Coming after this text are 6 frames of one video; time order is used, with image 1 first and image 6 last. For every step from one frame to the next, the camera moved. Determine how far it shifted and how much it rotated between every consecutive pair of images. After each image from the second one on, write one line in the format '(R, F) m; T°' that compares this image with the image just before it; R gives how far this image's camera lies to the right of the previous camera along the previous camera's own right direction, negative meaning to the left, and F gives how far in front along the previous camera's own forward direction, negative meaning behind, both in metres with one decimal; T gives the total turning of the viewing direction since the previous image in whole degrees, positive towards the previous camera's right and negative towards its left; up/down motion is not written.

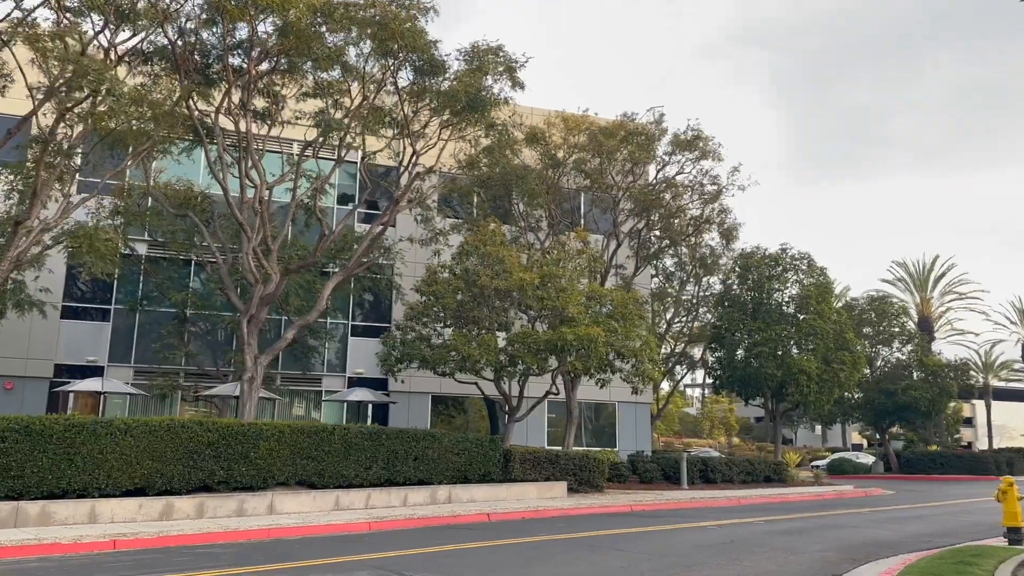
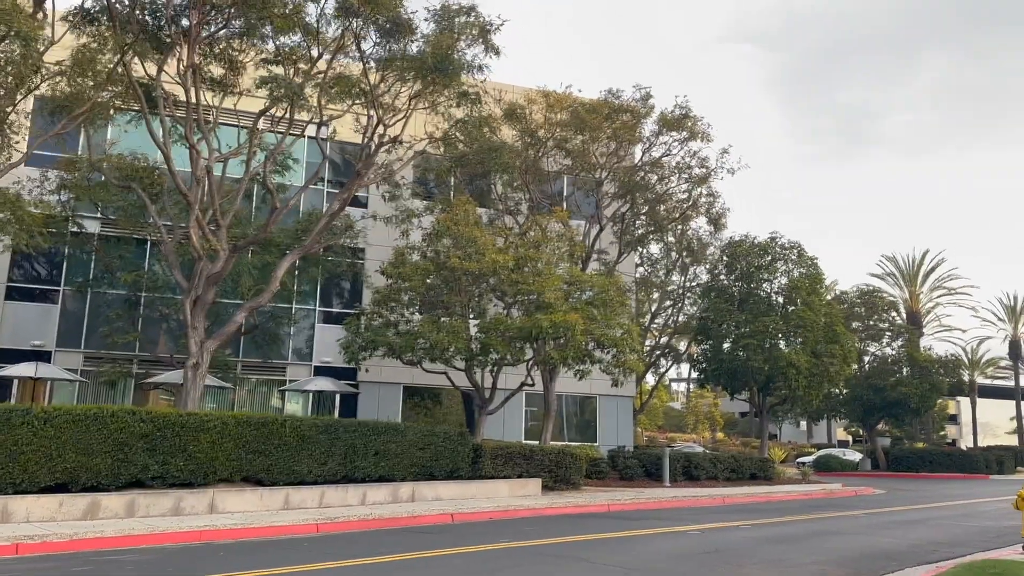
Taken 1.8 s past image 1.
(+0.4, +1.5) m; +1°
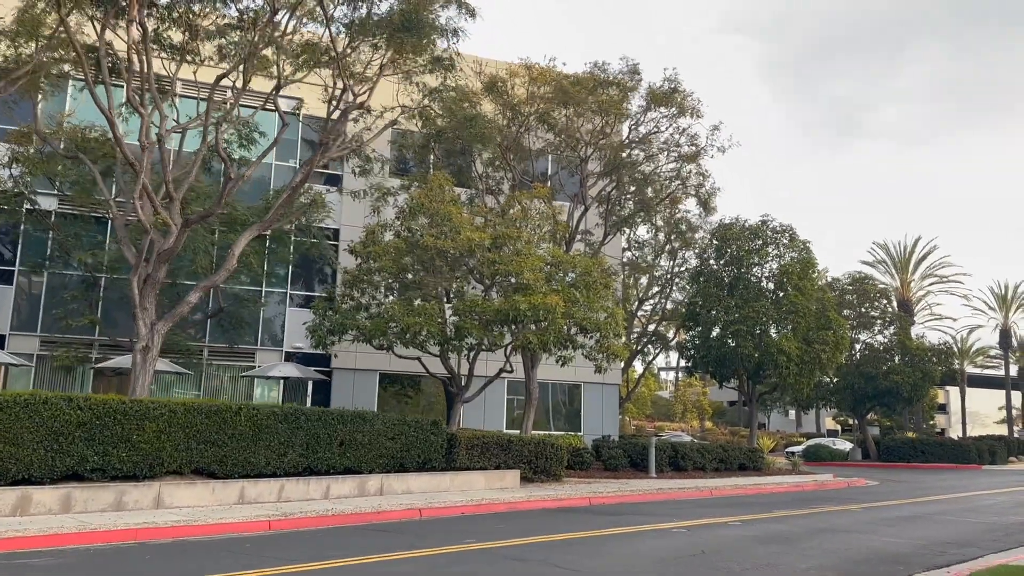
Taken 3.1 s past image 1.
(+0.3, +1.2) m; +1°
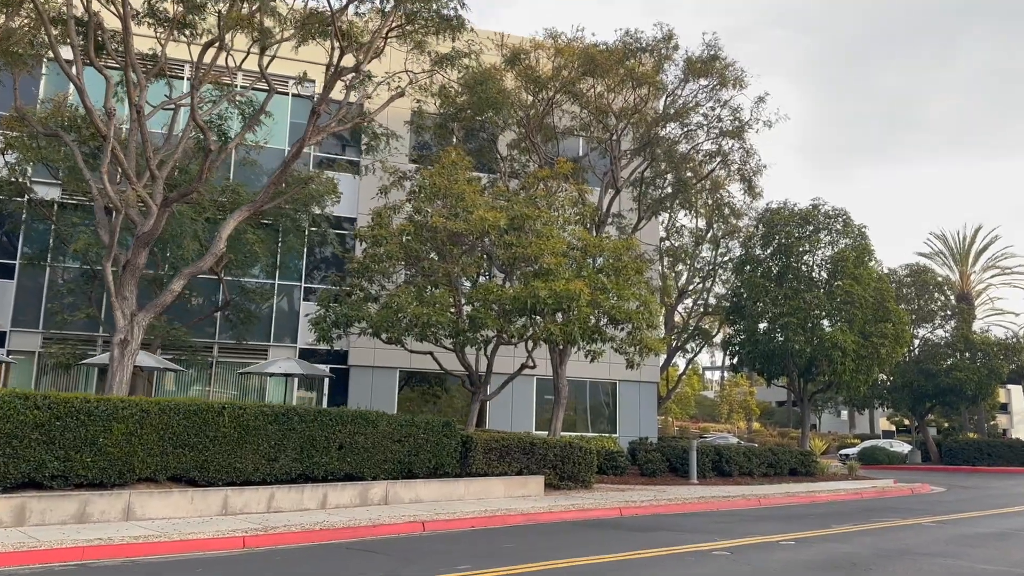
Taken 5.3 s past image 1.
(+0.5, +1.9) m; -3°
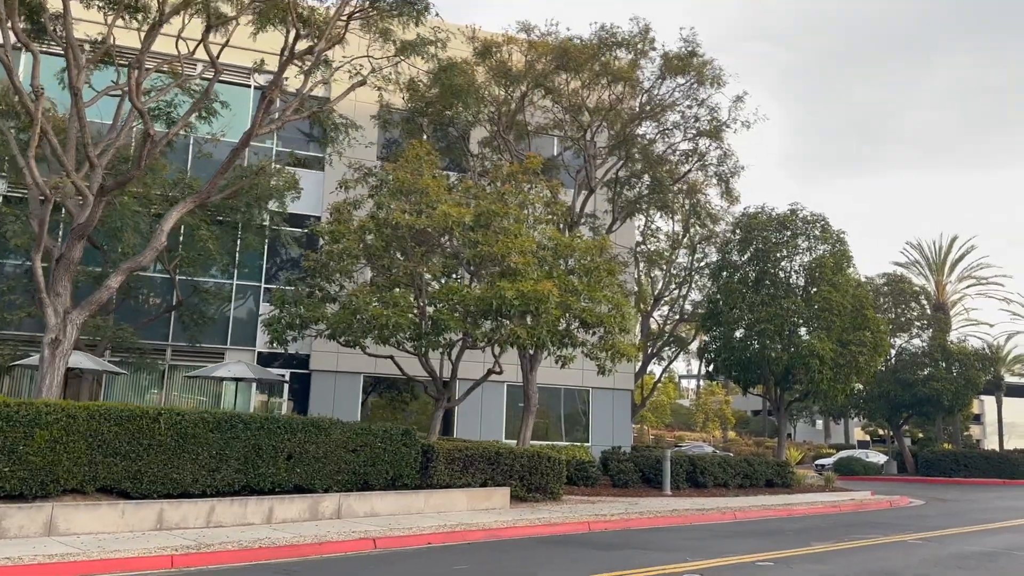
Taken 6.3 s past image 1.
(+0.2, +0.9) m; +1°
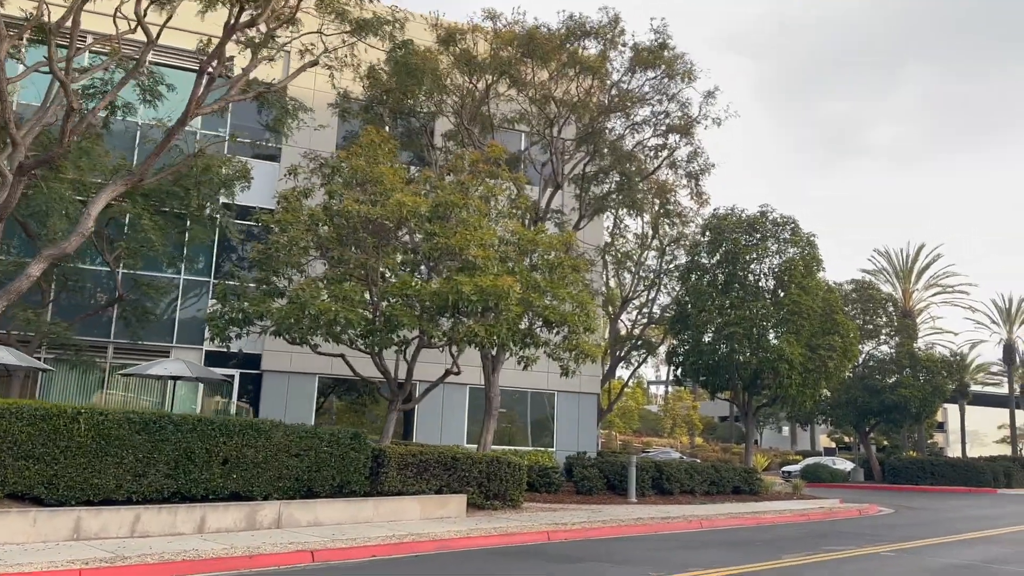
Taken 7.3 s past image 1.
(+0.2, +0.9) m; +2°
